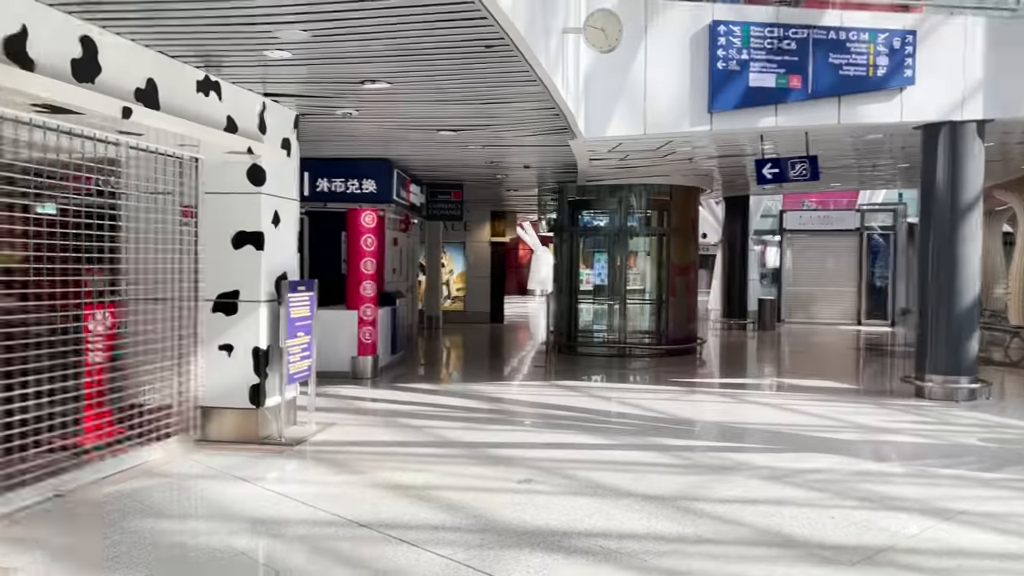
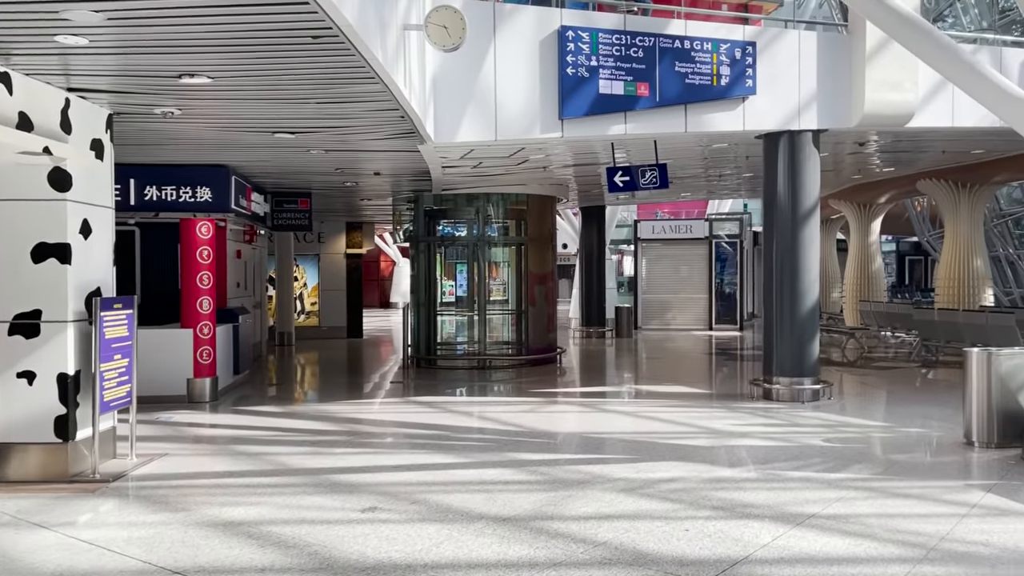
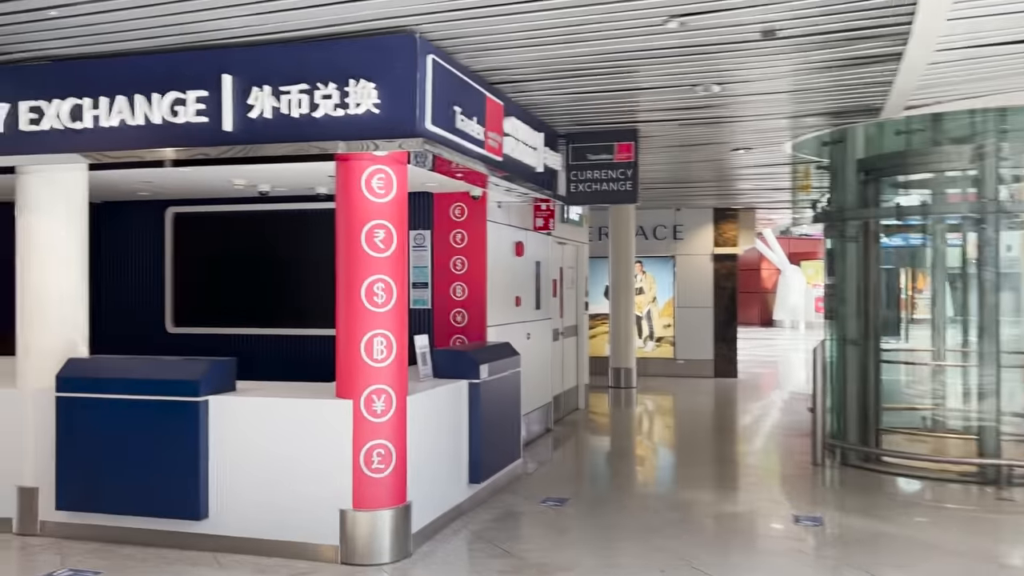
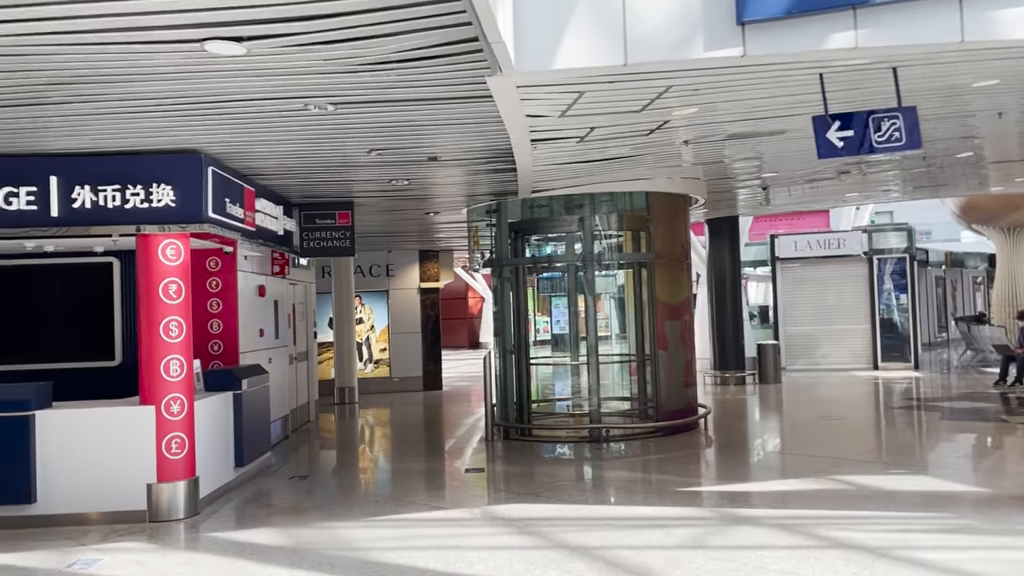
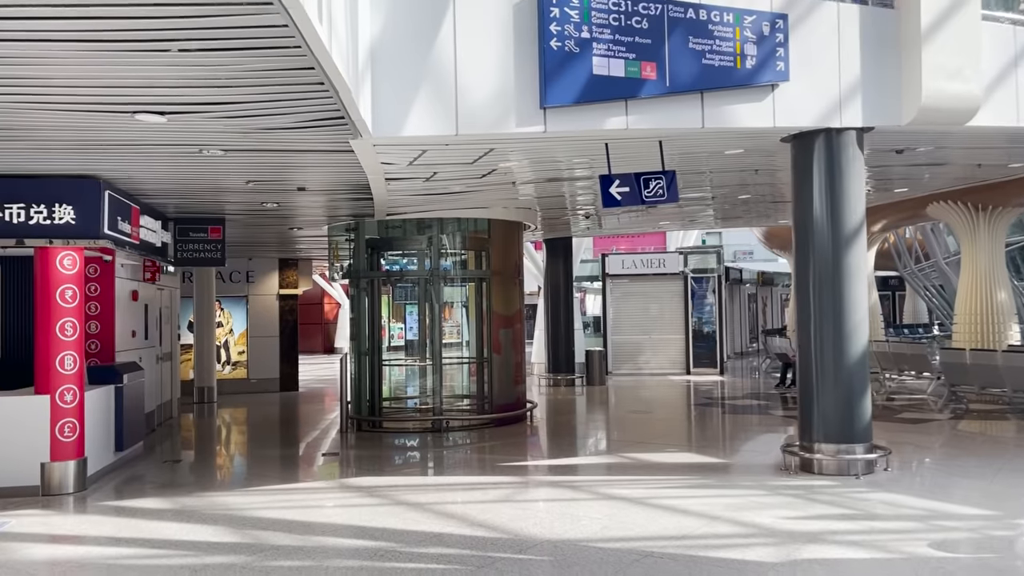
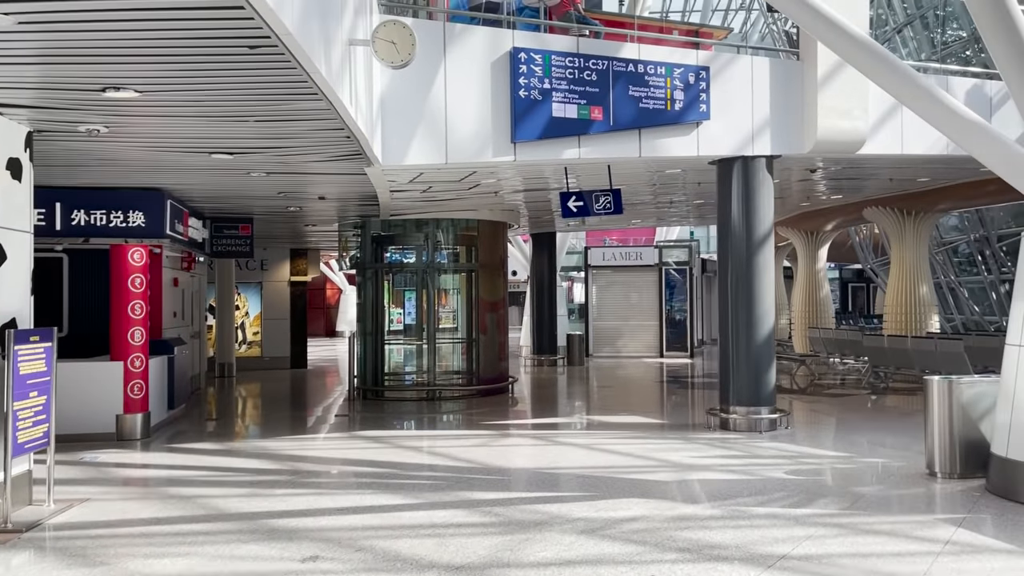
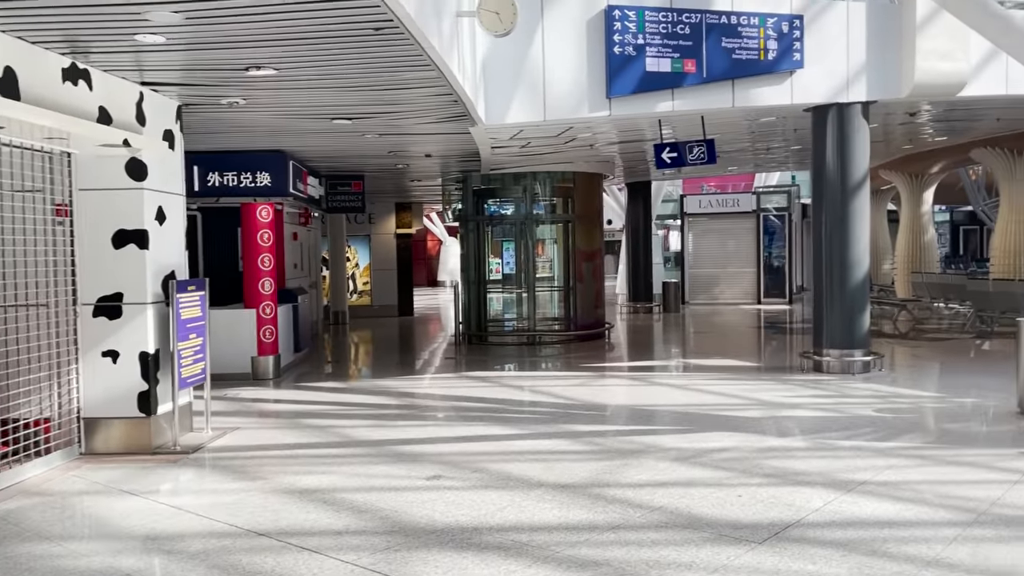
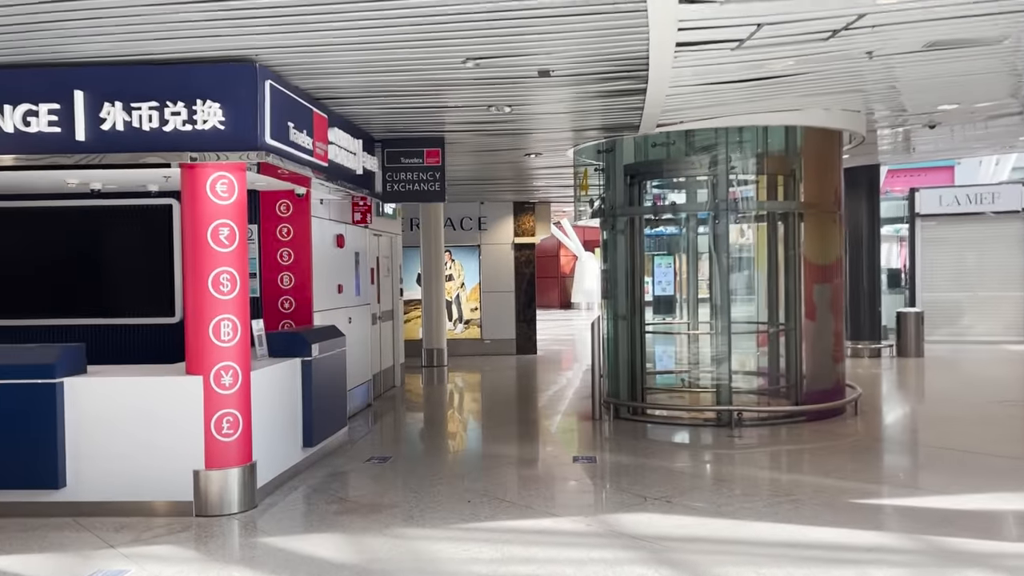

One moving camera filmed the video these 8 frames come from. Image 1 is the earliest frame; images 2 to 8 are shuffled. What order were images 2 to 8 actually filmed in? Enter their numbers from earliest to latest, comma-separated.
7, 2, 6, 5, 4, 8, 3
